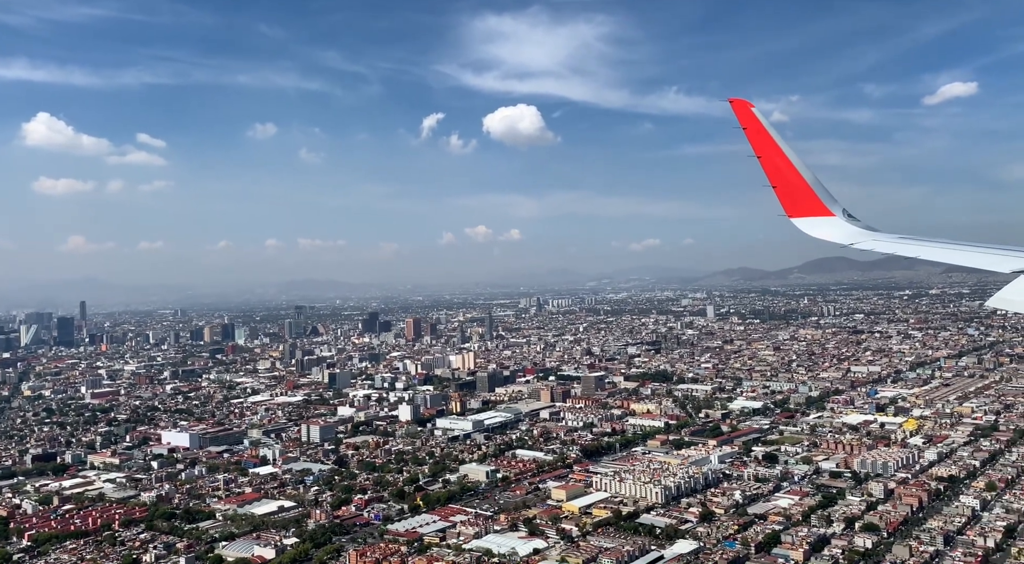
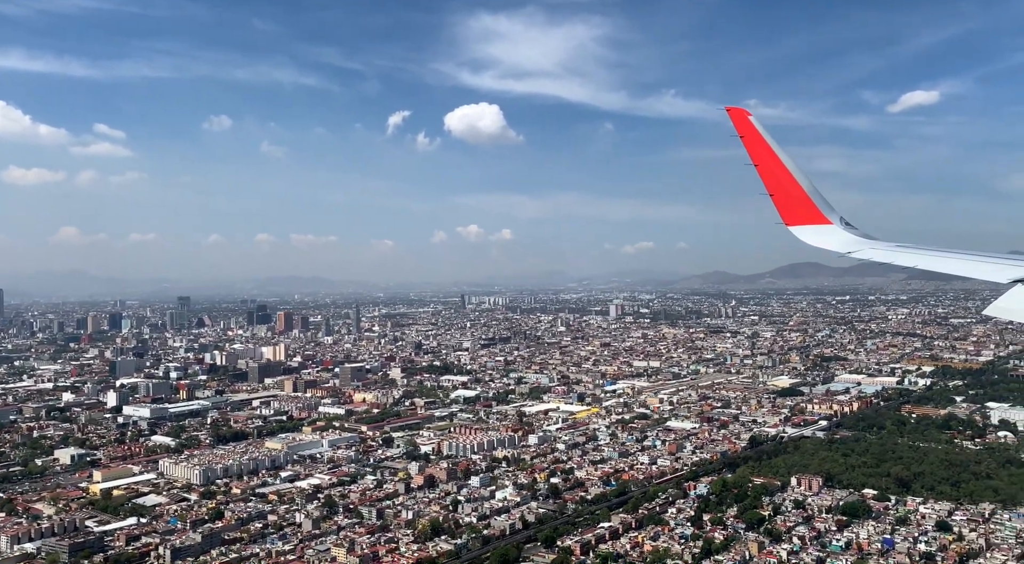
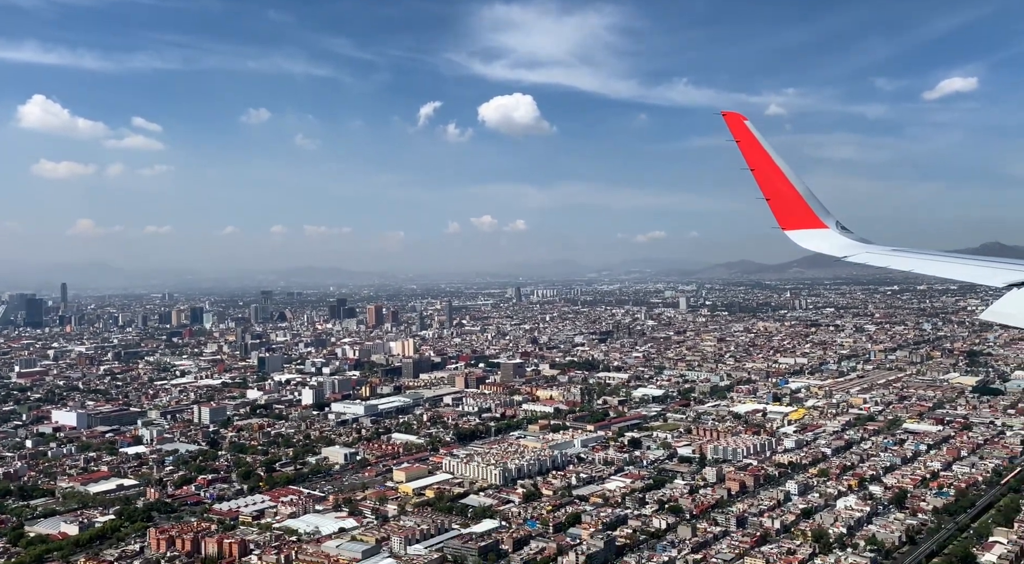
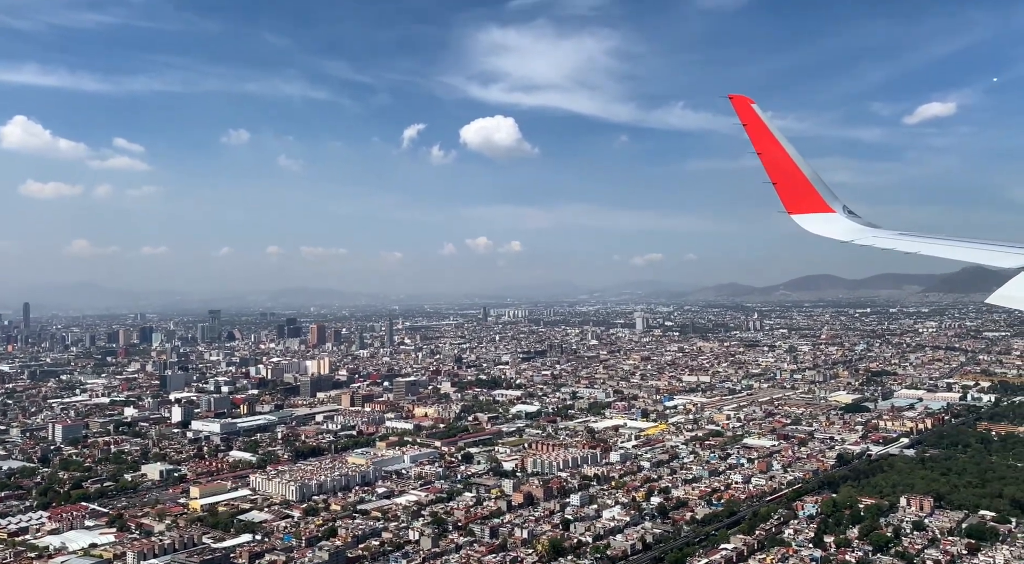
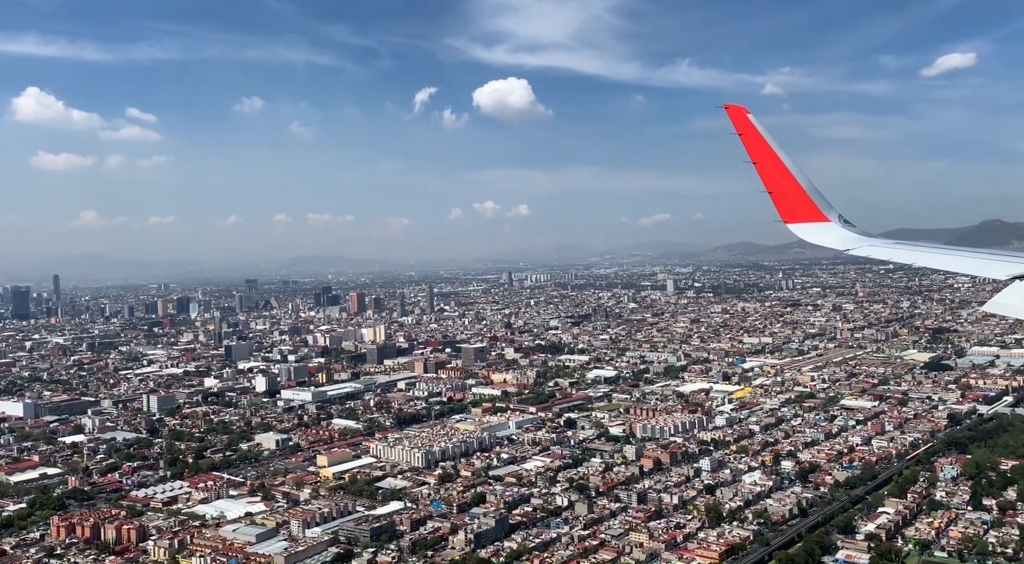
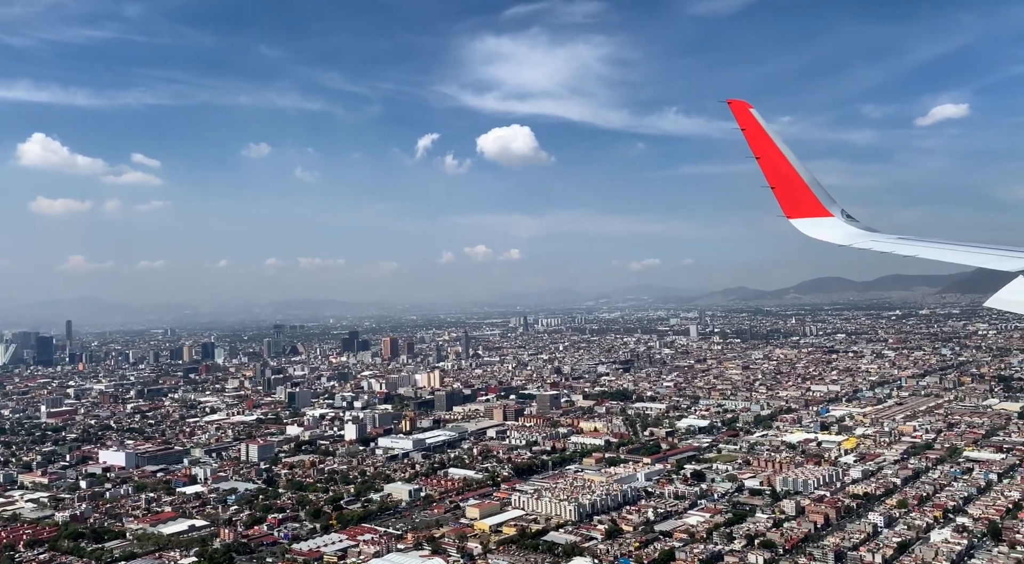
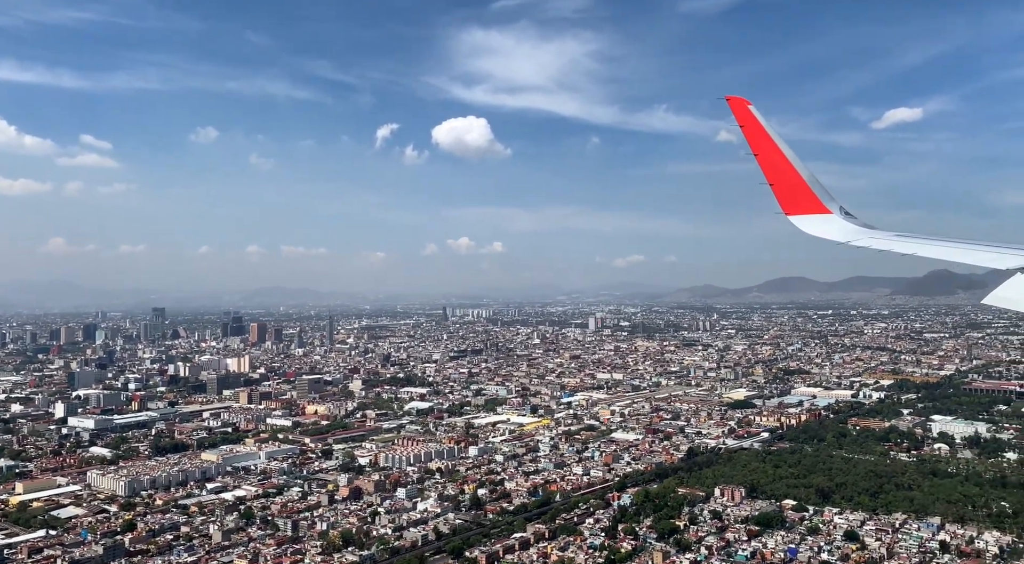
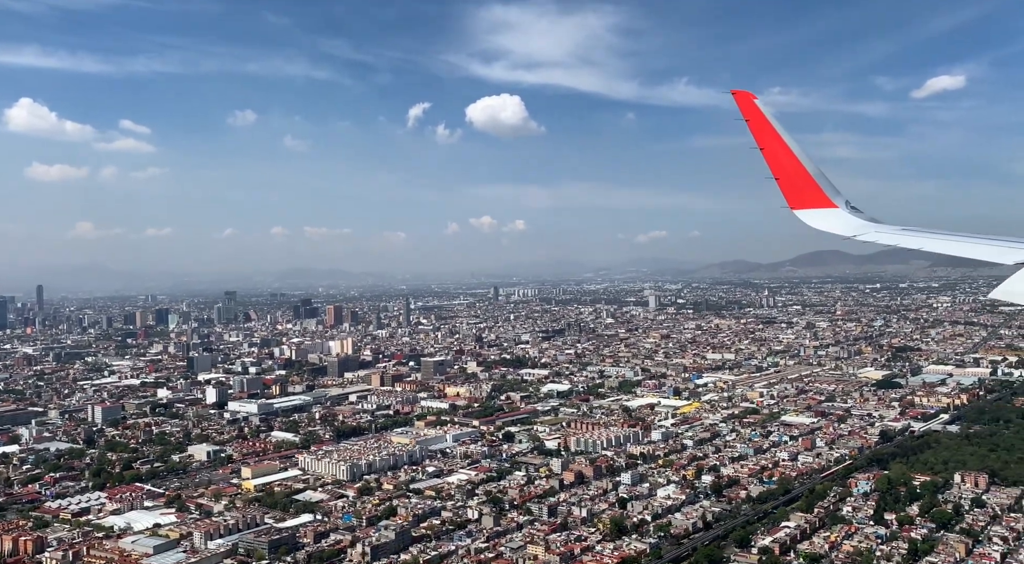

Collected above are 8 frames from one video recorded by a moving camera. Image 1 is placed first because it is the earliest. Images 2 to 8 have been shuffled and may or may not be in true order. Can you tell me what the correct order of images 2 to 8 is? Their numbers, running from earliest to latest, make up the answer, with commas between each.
6, 3, 5, 8, 4, 2, 7
